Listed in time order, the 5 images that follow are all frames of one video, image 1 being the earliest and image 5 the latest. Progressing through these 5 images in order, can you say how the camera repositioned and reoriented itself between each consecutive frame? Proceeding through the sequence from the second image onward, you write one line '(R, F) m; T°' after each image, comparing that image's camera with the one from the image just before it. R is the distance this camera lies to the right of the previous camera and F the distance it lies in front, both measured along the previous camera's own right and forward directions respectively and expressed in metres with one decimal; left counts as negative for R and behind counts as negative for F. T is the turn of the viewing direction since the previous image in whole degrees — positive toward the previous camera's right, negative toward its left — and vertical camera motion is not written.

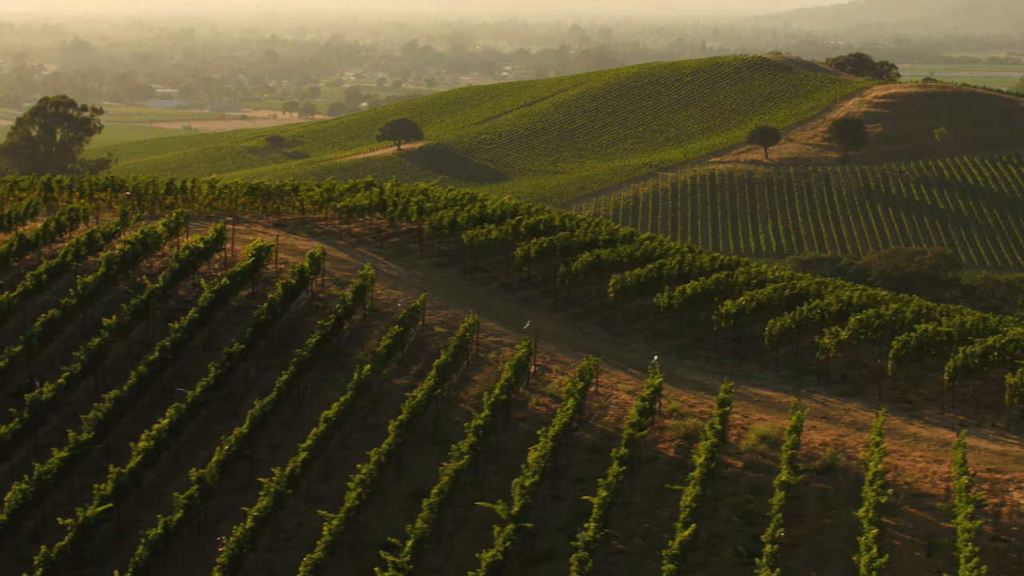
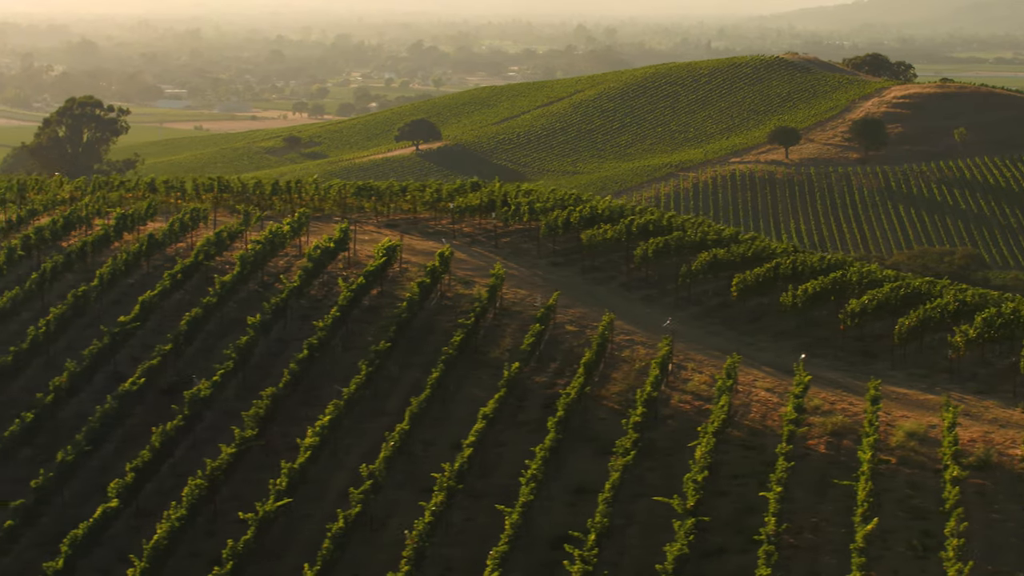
(-2.2, -0.3) m; 0°
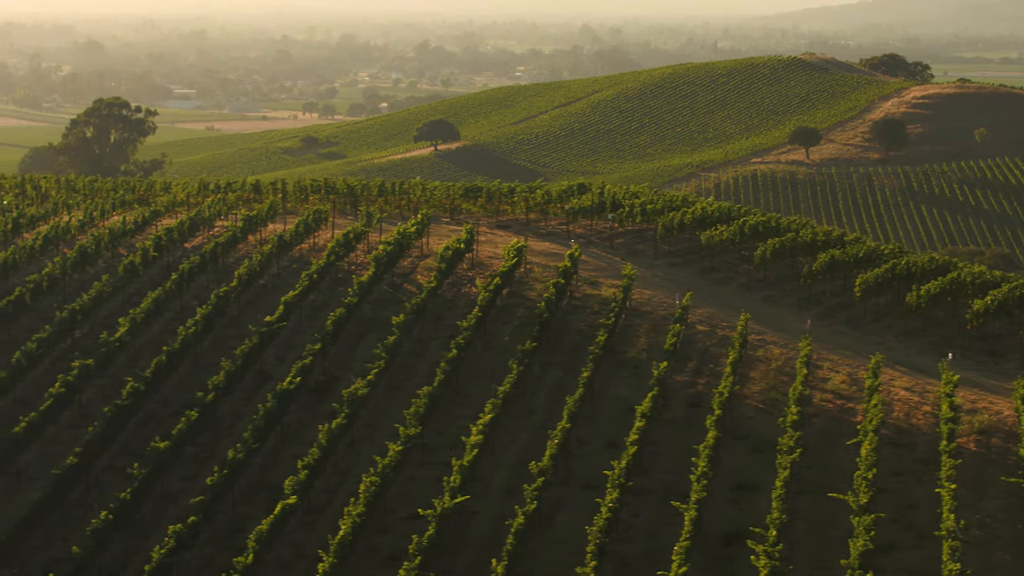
(-2.3, -0.4) m; 0°
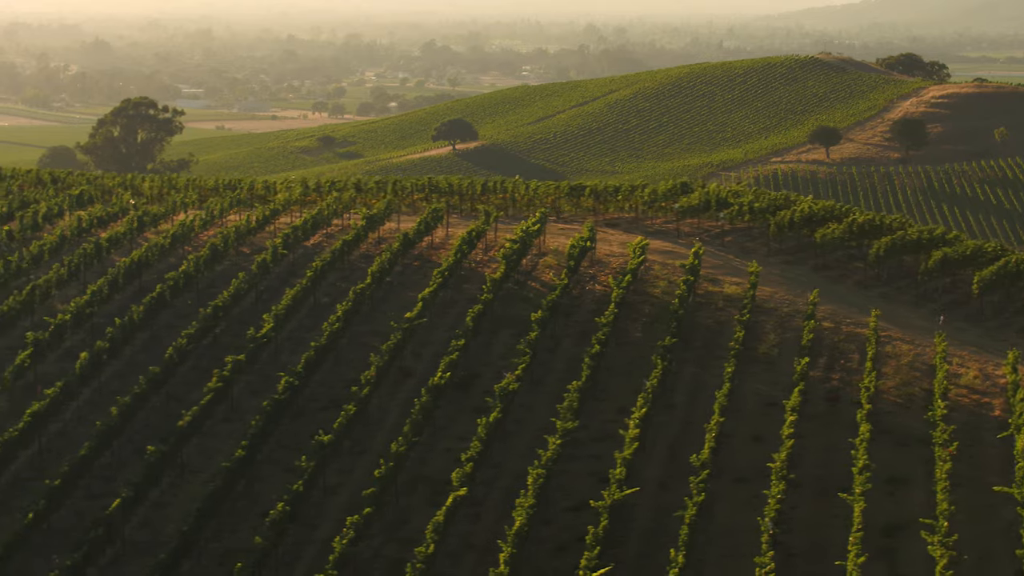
(-2.3, -0.4) m; 0°
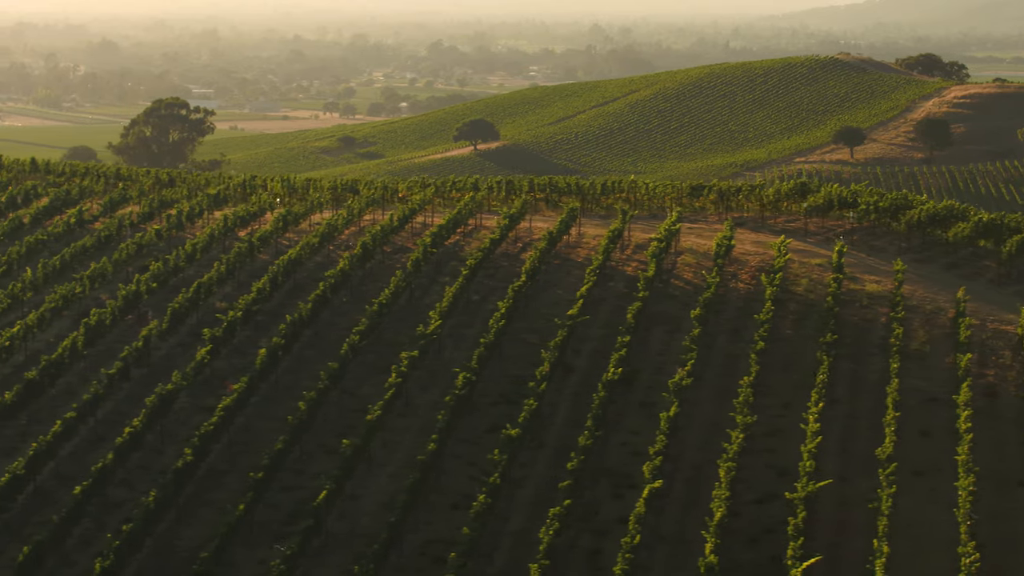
(-2.7, -0.5) m; 0°
